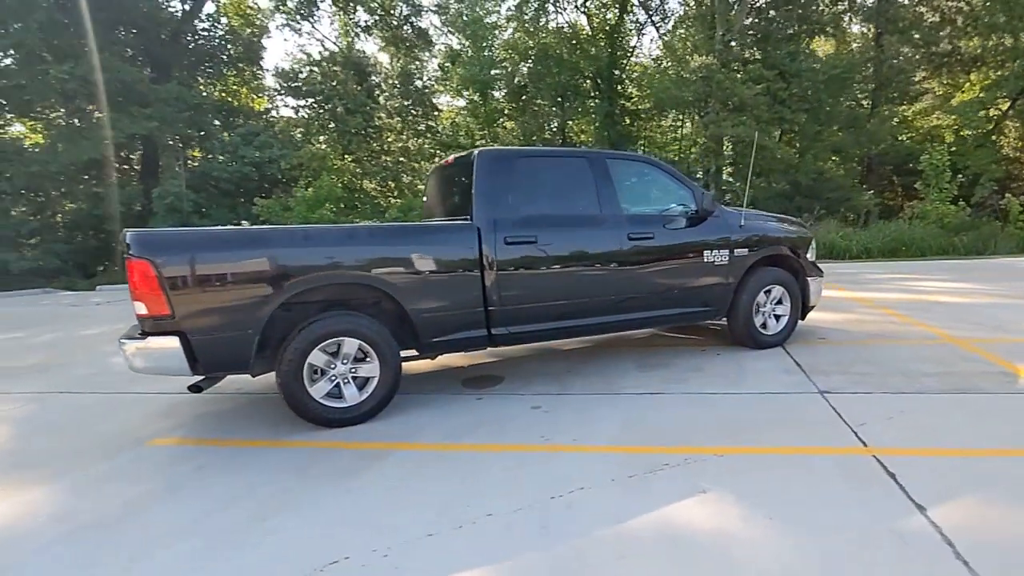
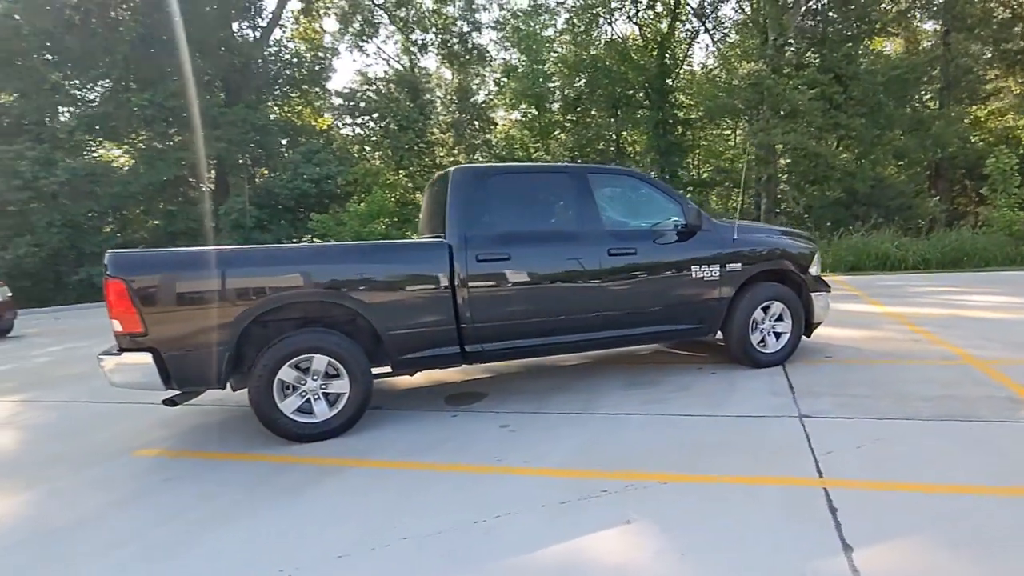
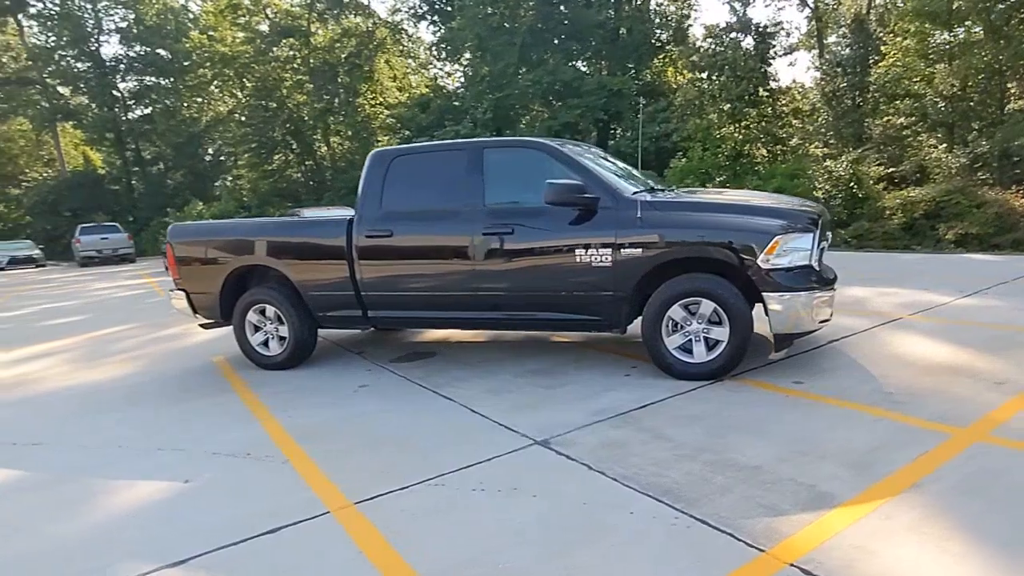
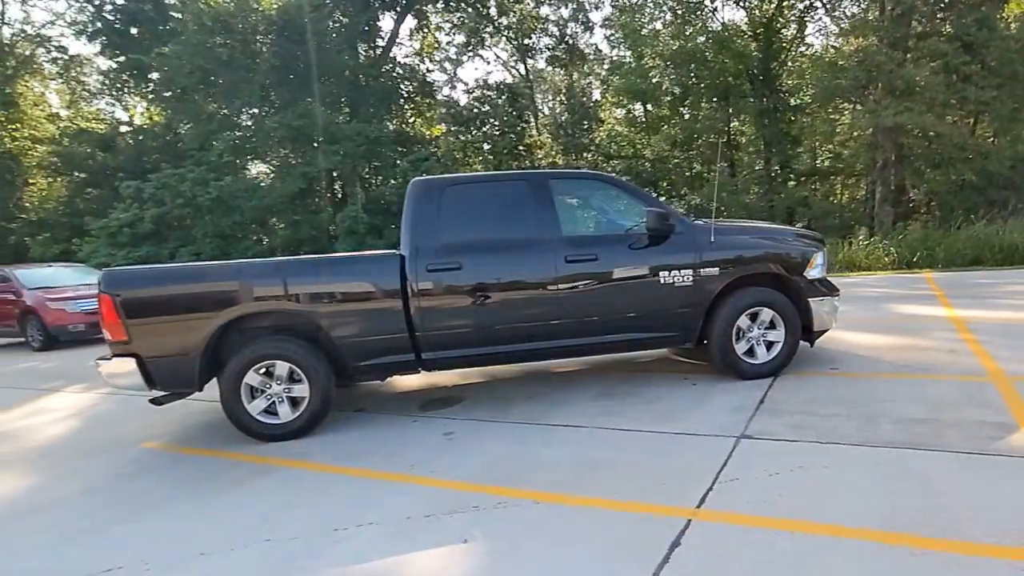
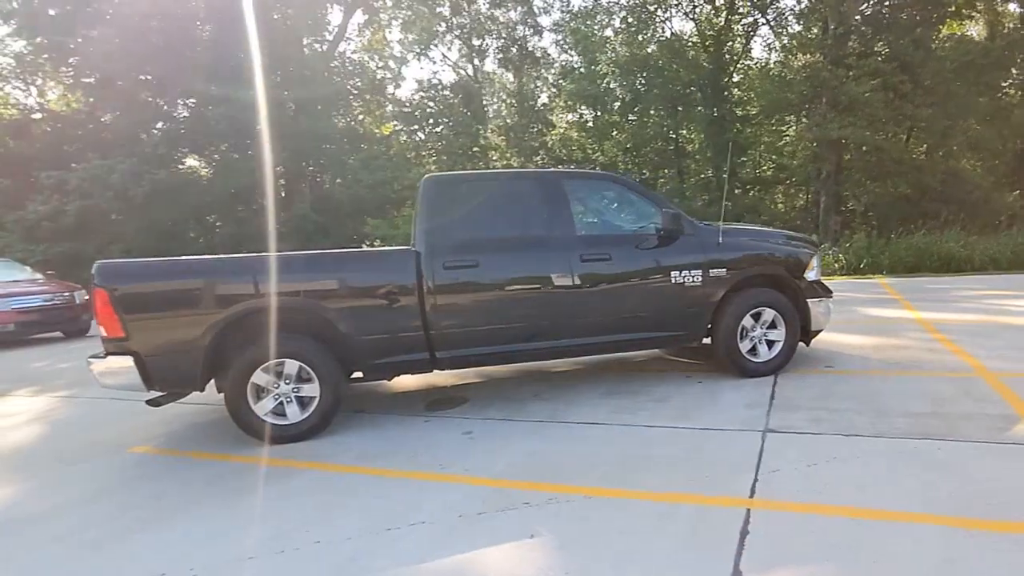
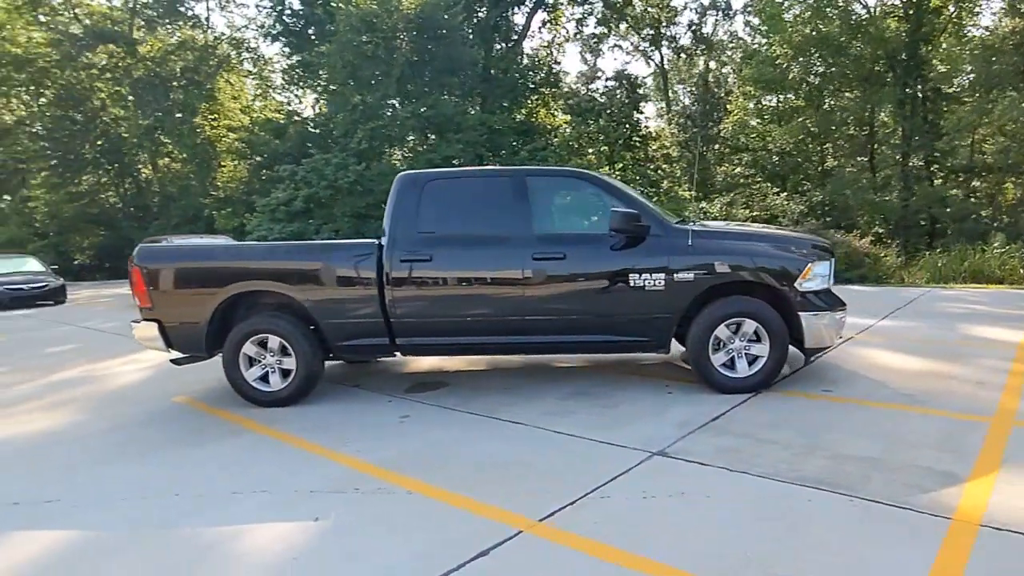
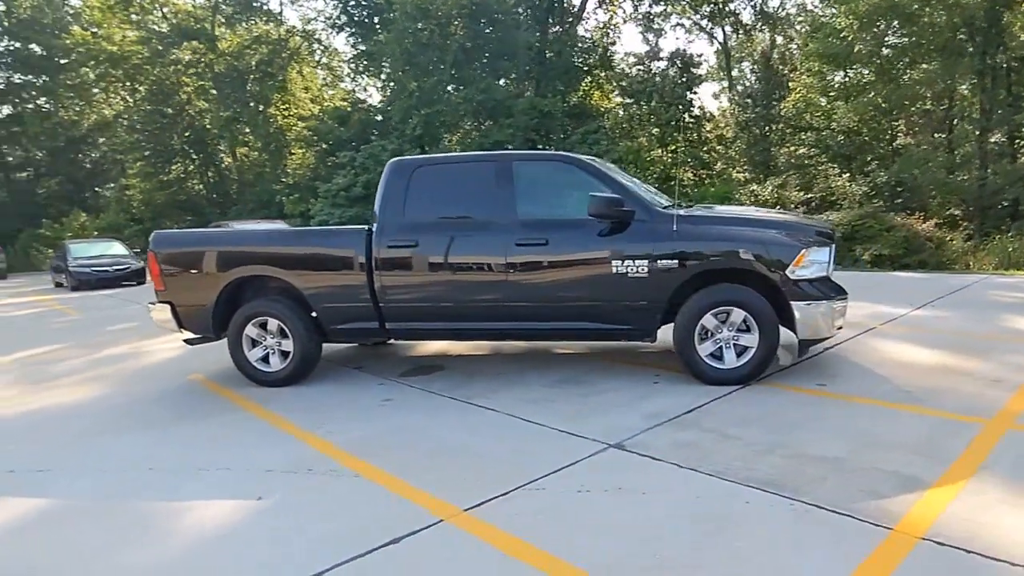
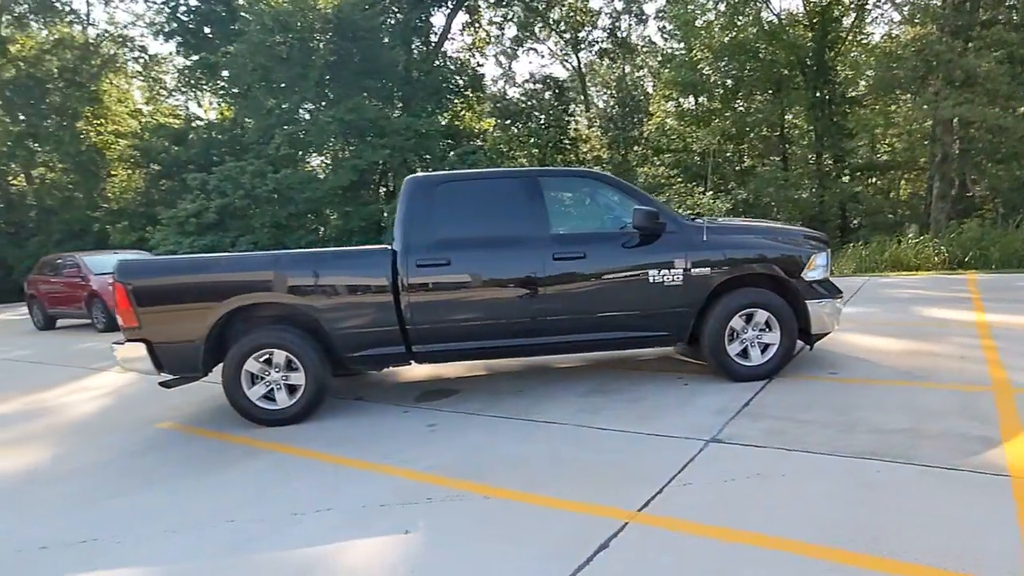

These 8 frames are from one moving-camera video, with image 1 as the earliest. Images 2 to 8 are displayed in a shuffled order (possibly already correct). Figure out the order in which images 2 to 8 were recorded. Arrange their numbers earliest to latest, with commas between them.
2, 5, 4, 8, 6, 7, 3
